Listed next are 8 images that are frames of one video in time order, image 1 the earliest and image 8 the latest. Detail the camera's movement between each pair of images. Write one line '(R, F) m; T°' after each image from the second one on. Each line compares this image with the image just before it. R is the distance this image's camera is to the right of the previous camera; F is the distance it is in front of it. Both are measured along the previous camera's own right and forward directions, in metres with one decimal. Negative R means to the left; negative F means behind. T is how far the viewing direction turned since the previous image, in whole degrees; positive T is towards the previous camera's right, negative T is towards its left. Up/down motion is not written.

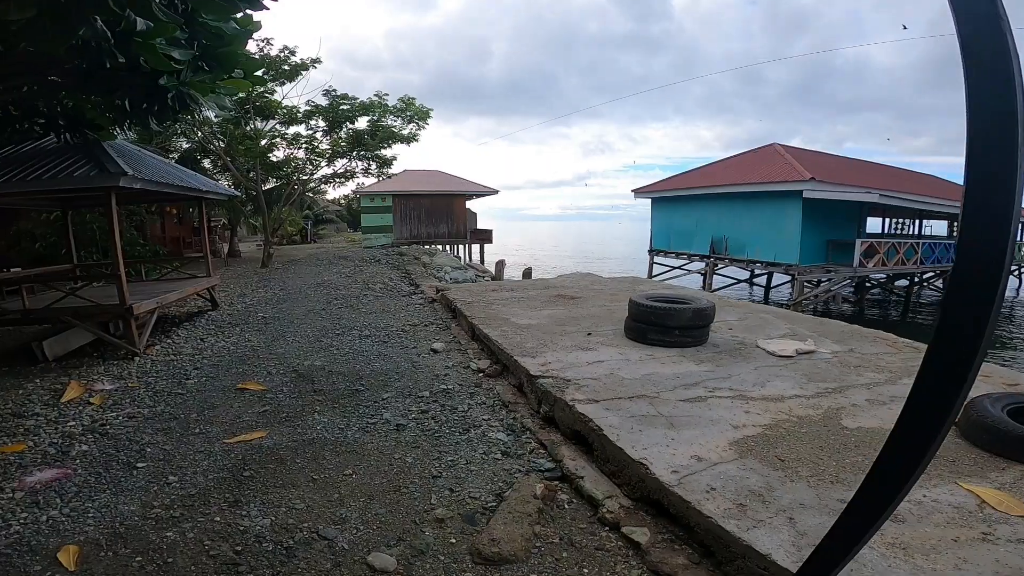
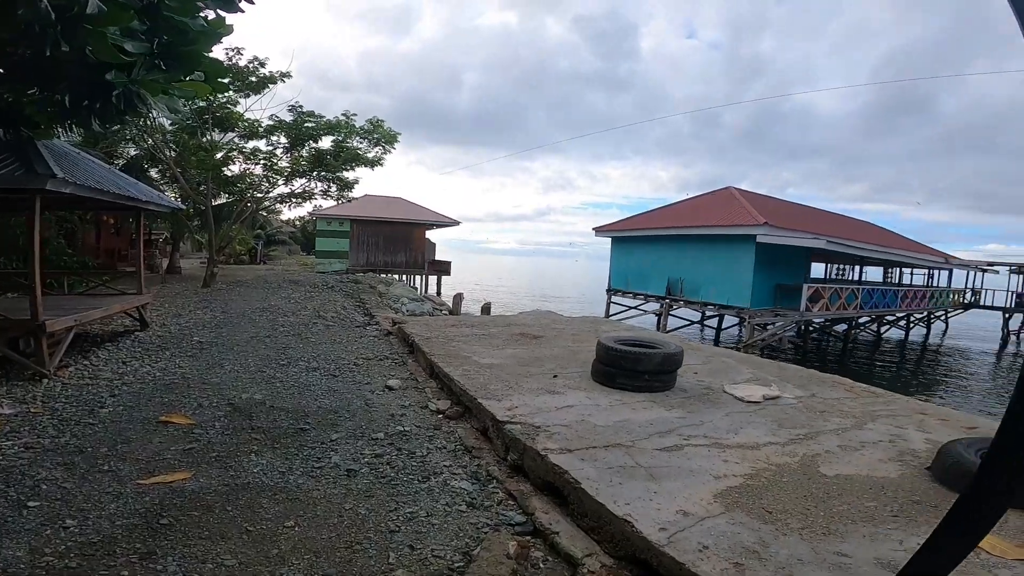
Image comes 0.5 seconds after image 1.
(-0.1, +0.3) m; +5°
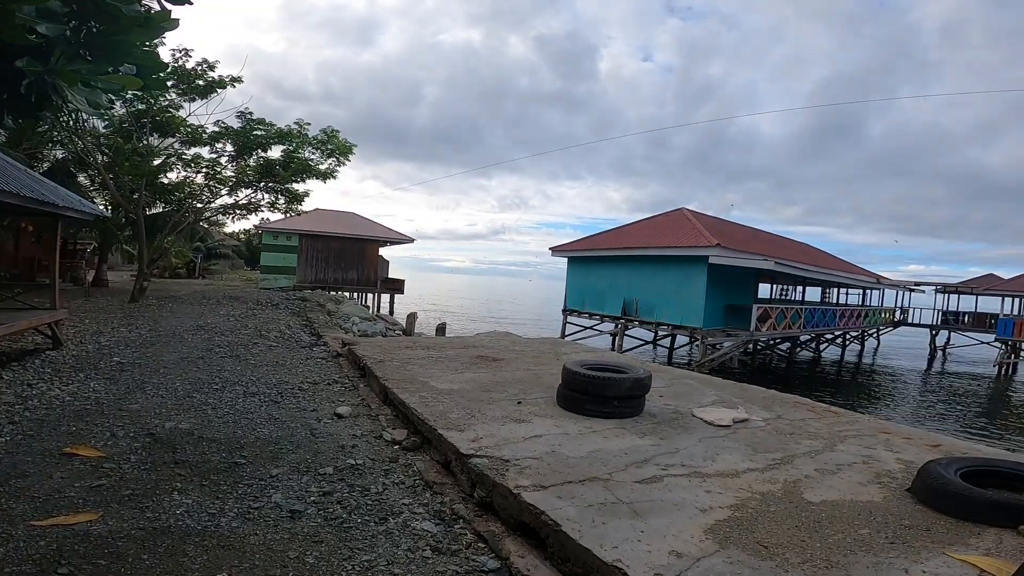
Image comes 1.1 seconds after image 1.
(-0.1, +0.3) m; +5°
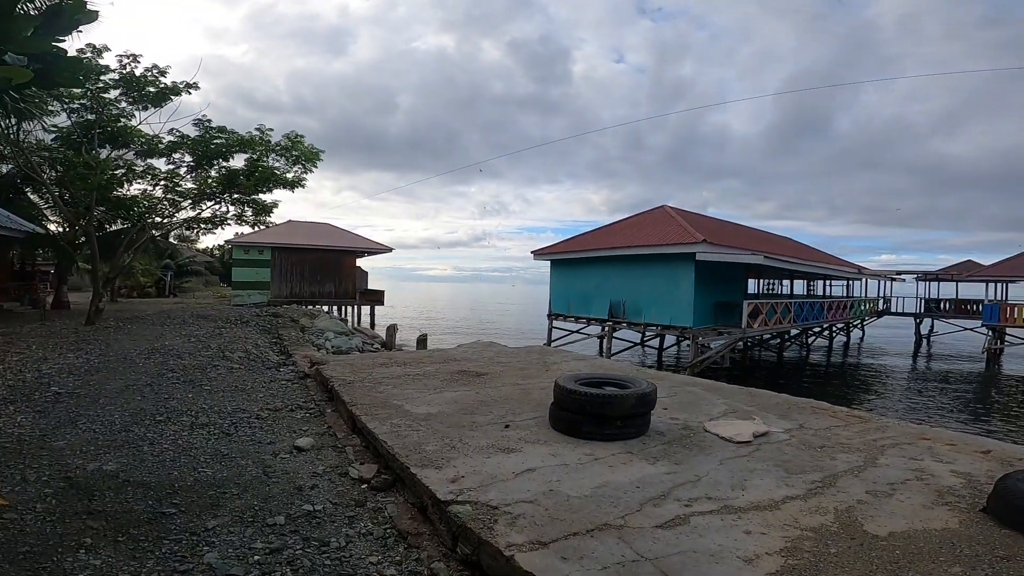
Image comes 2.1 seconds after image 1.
(0.0, +0.8) m; +2°
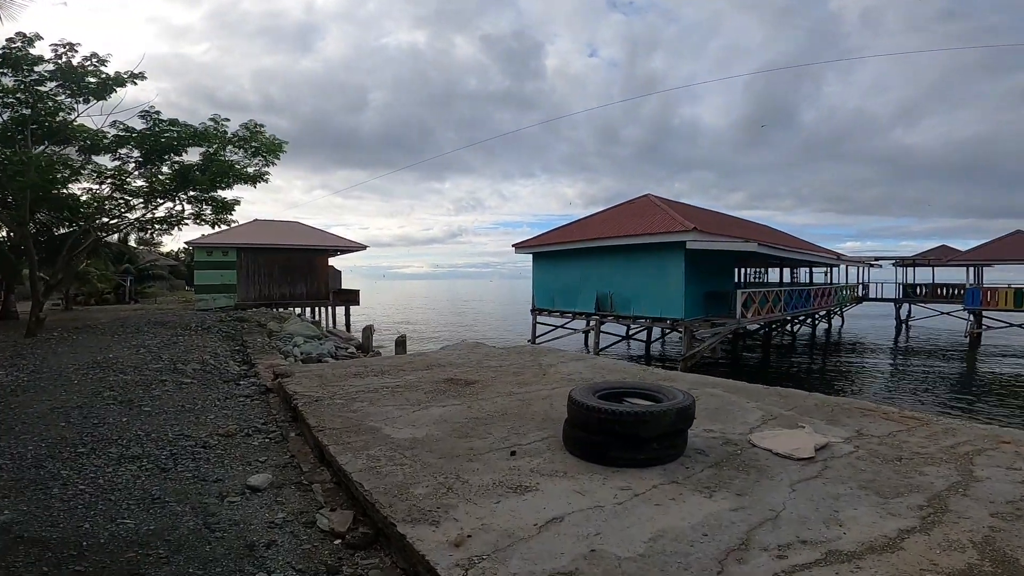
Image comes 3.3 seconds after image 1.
(-0.2, +1.0) m; +3°
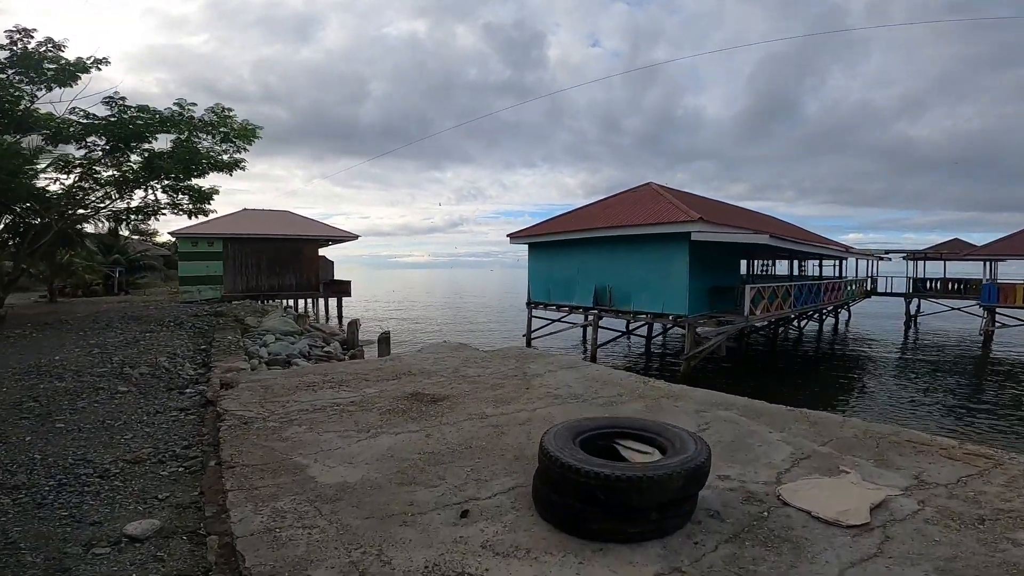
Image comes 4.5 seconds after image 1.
(+0.3, +1.1) m; 0°
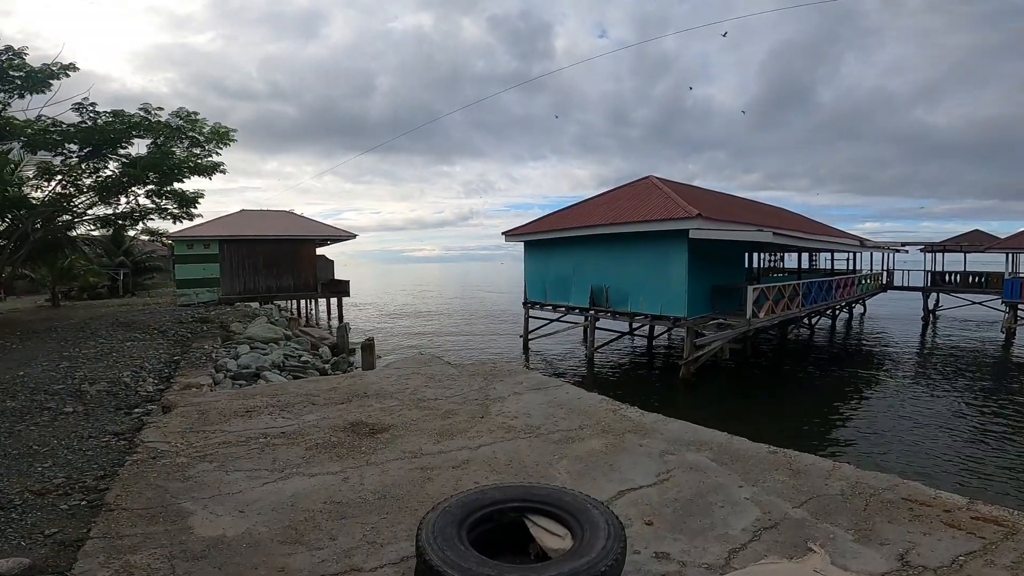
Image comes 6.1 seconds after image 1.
(+0.6, +0.6) m; -1°
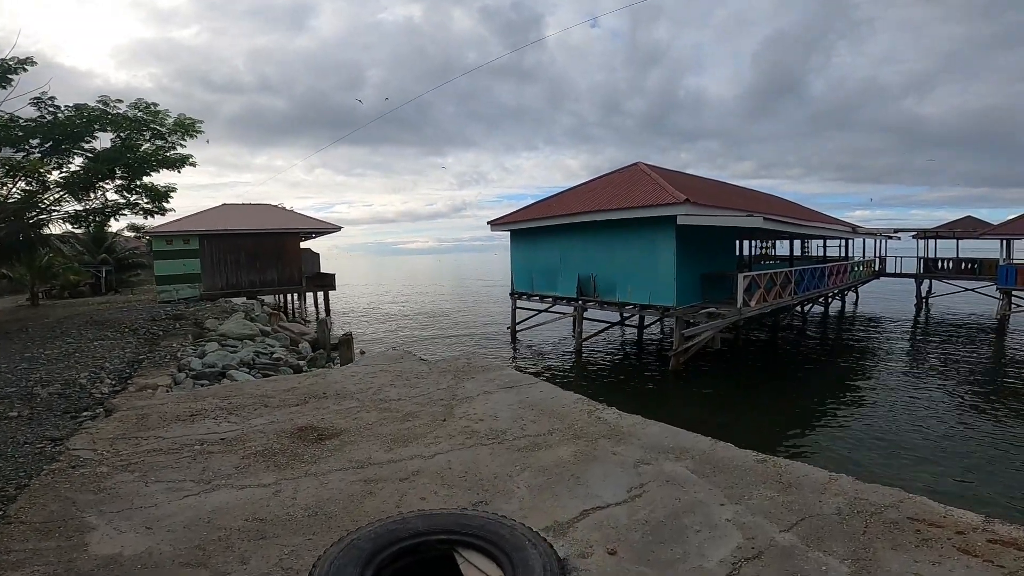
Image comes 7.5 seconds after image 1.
(+0.3, +0.5) m; +1°
